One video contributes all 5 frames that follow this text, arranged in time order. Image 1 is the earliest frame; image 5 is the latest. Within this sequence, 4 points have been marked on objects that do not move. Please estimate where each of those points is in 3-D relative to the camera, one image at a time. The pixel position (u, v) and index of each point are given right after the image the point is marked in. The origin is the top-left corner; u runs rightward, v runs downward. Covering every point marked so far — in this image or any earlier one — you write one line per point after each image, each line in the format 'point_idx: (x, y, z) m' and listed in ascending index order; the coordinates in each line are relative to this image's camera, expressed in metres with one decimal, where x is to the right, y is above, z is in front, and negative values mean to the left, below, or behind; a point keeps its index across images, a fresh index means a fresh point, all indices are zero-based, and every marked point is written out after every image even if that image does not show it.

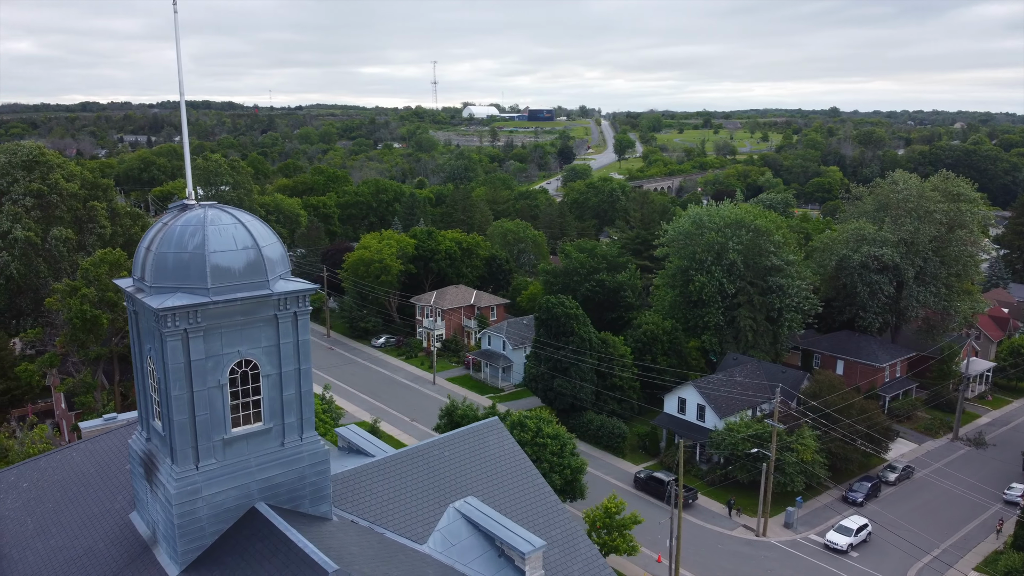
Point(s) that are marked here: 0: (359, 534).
0: (-2.4, -3.8, +12.8) m
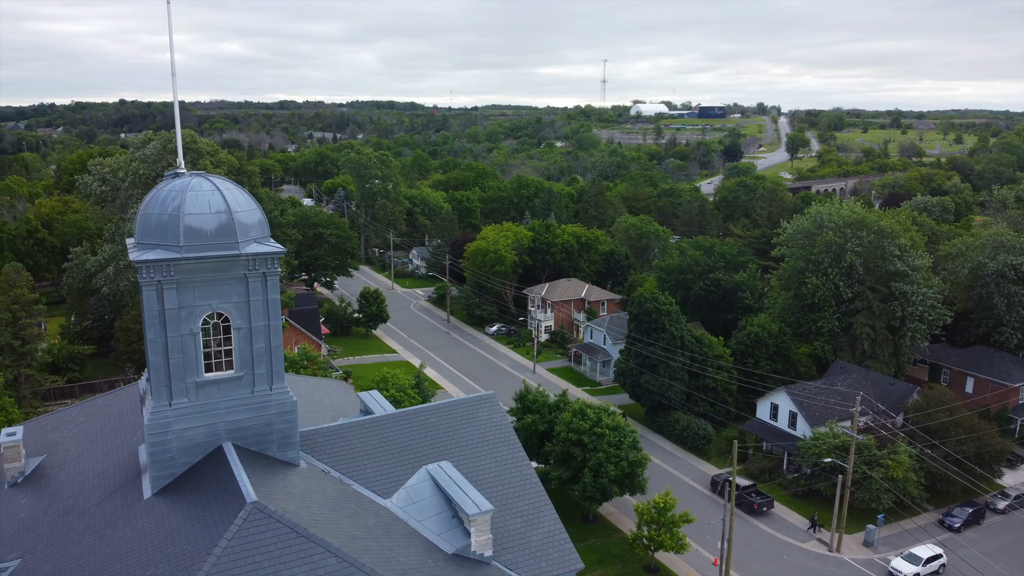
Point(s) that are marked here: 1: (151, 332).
0: (-3.2, -3.3, +13.9) m
1: (-5.5, -0.7, +12.6) m
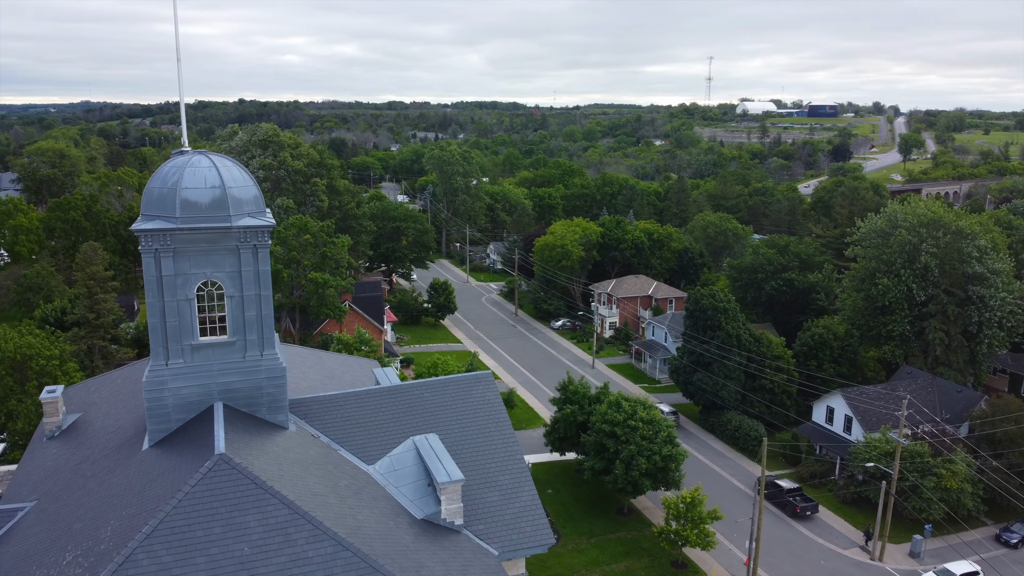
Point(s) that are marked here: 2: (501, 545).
0: (-3.6, -2.8, +14.7) m
1: (-6.0, -0.1, +13.7) m
2: (-0.2, -4.4, +14.2) m
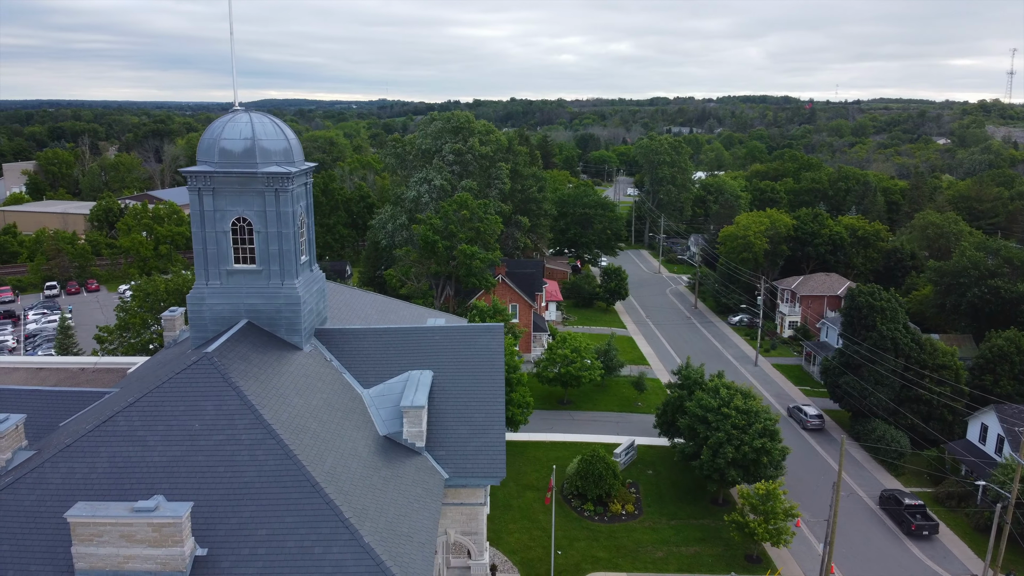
0: (-4.1, -1.6, +17.0) m
1: (-6.5, +1.3, +16.8) m
2: (-1.1, -3.4, +15.5) m
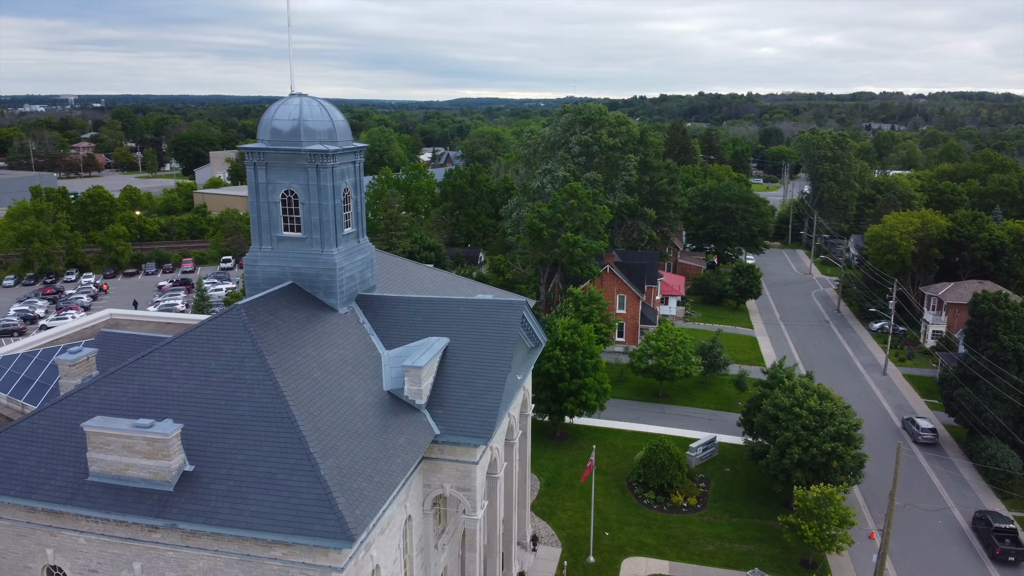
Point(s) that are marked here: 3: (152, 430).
0: (-3.8, -0.9, +18.8) m
1: (-6.0, +2.1, +19.0) m
2: (-1.3, -2.9, +16.6) m
3: (-5.9, -2.3, +13.4) m
